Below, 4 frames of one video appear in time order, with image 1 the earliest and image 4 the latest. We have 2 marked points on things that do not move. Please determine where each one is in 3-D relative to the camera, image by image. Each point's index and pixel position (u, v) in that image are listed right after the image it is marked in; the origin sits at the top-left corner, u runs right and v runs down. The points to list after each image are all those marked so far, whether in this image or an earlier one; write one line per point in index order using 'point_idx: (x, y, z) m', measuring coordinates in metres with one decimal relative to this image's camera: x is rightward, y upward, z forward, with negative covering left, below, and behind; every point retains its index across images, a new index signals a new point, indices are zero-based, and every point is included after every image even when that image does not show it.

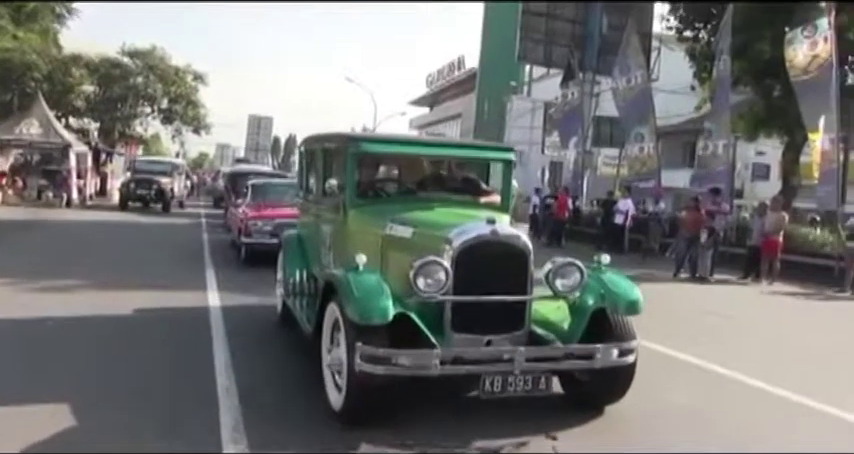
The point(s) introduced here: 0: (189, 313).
0: (-2.6, -0.9, +10.3) m
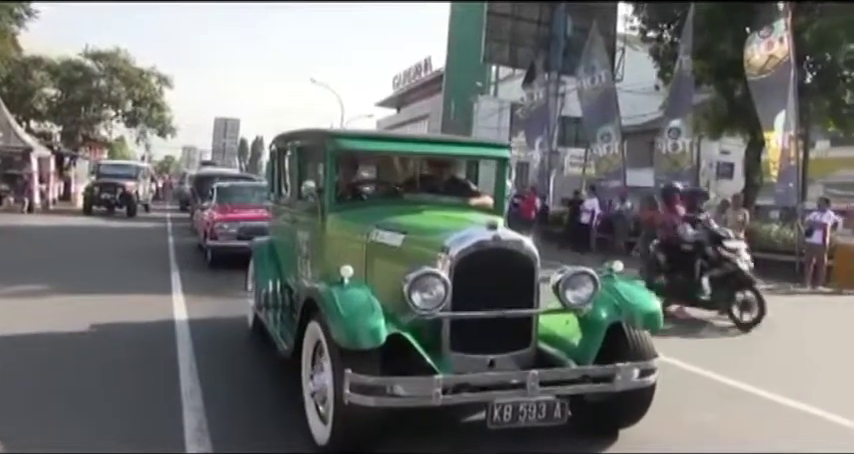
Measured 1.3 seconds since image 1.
0: (-2.8, -1.0, +9.5) m
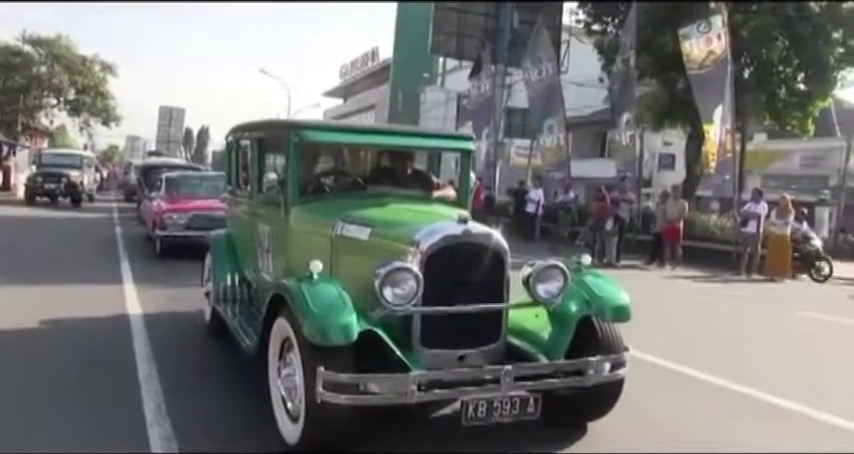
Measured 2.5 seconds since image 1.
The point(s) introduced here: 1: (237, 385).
0: (-3.2, -0.9, +9.3) m
1: (-1.3, -1.1, +6.4) m
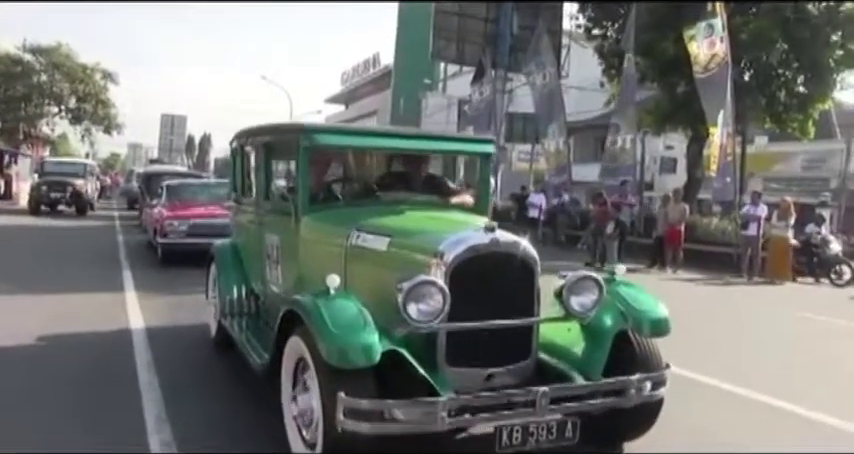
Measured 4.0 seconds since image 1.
0: (-3.0, -1.0, +8.9) m
1: (-1.2, -1.2, +6.0) m
